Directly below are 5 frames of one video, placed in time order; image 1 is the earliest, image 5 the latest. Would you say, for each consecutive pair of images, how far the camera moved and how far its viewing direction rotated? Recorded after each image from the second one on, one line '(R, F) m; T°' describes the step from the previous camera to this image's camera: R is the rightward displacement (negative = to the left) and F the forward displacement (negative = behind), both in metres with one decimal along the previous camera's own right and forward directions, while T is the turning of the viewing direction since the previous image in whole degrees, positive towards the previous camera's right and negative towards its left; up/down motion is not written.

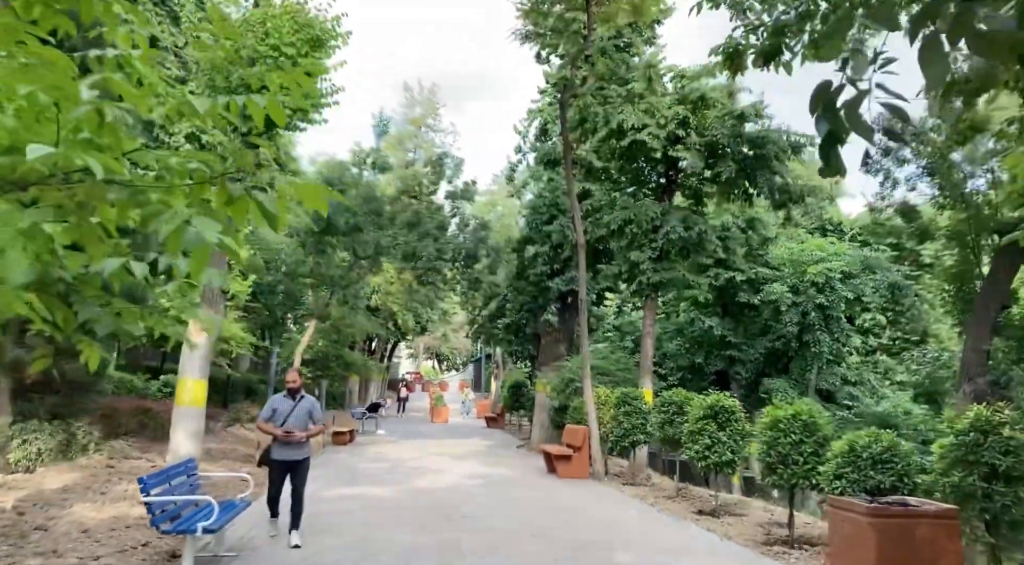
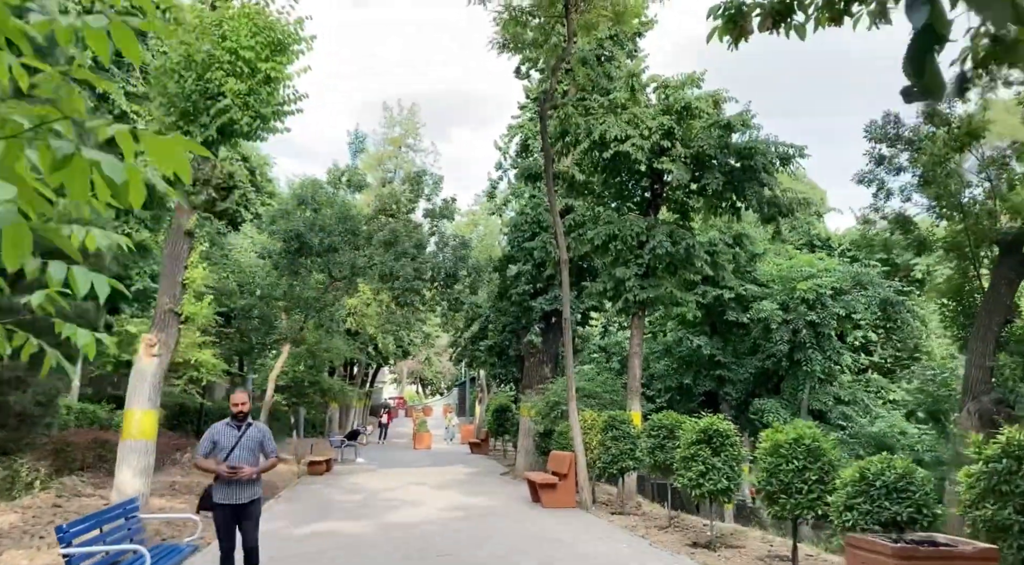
(+0.1, +0.7) m; +1°
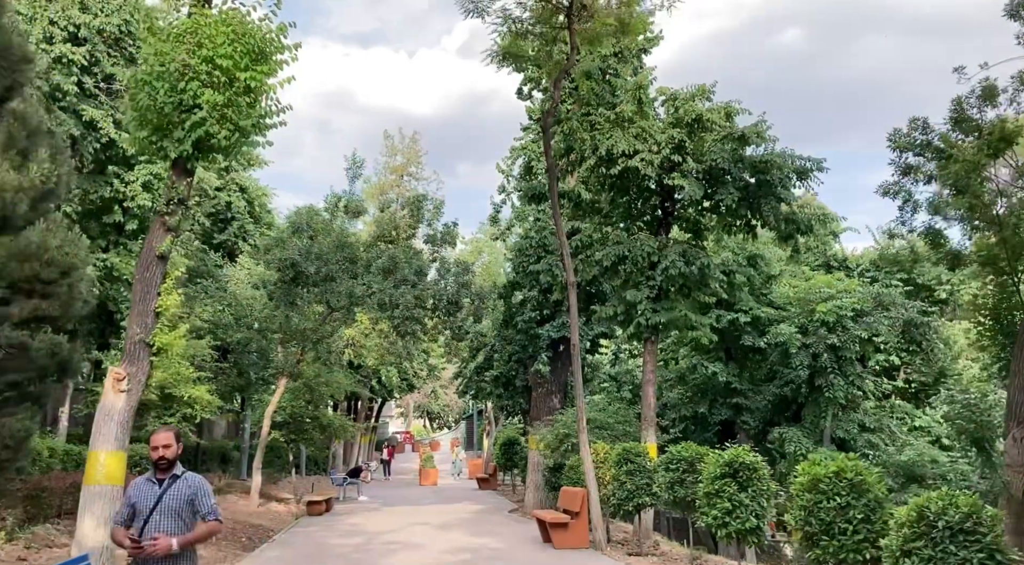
(0.0, +0.9) m; 0°
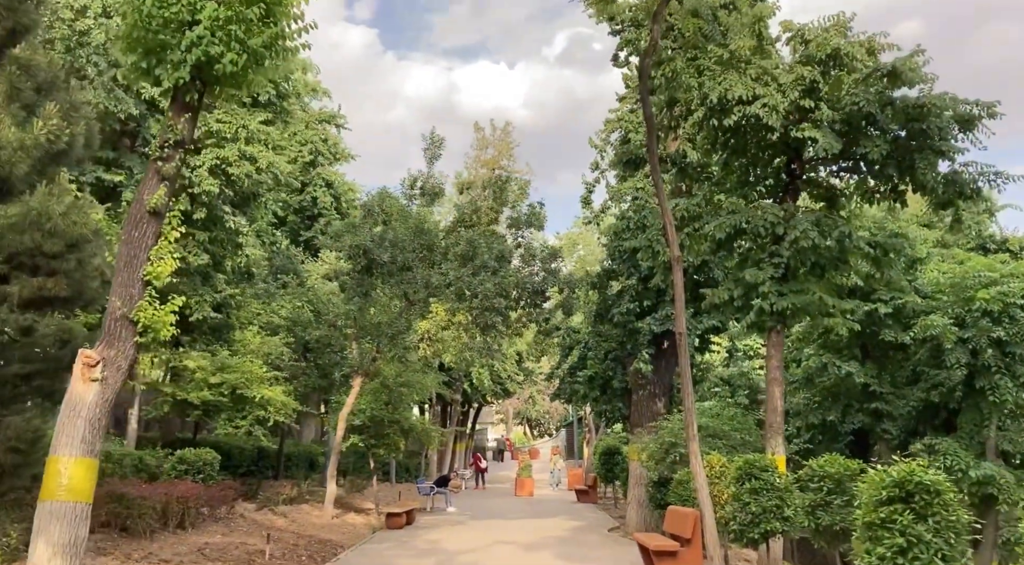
(+0.1, +2.3) m; -7°
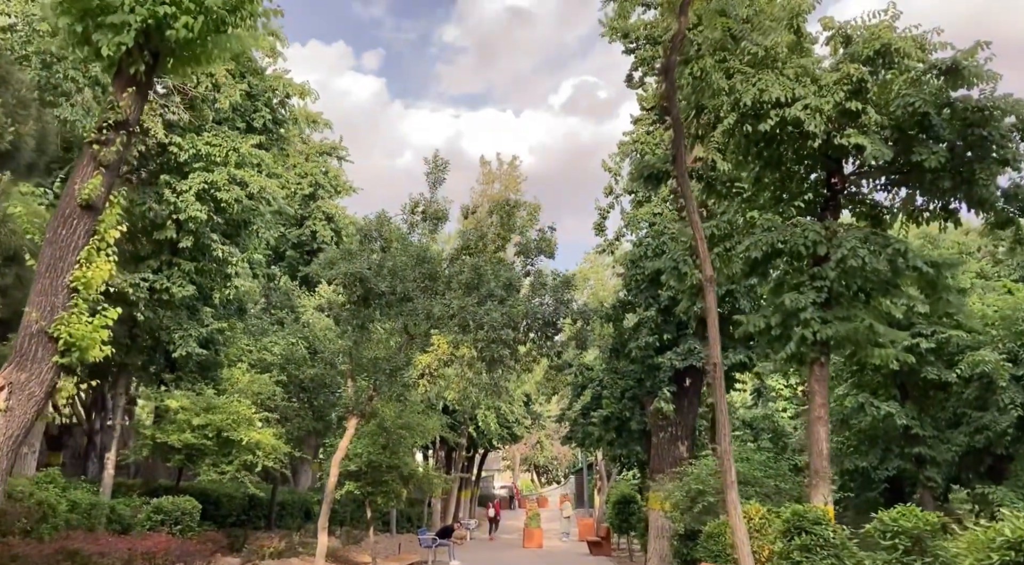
(0.0, +1.4) m; 0°
